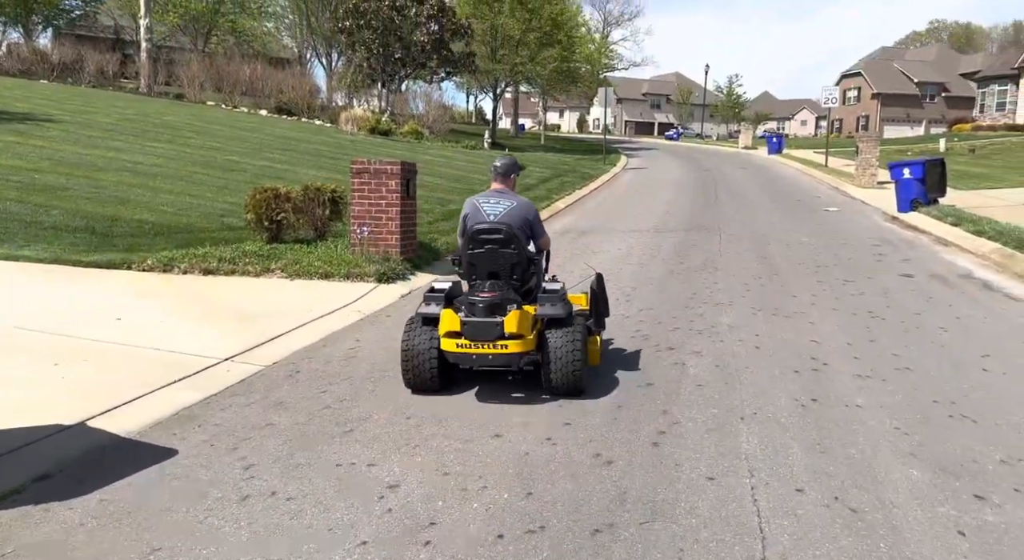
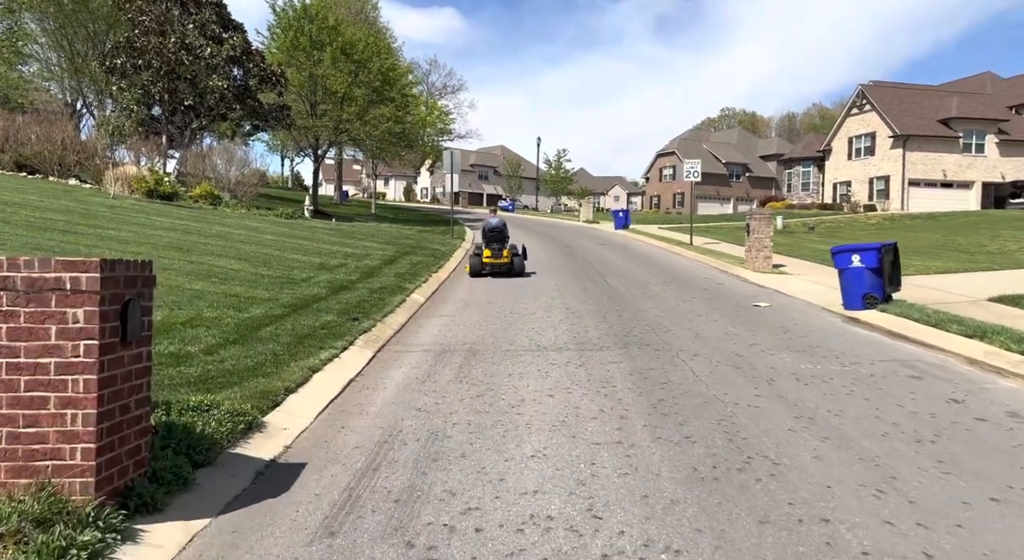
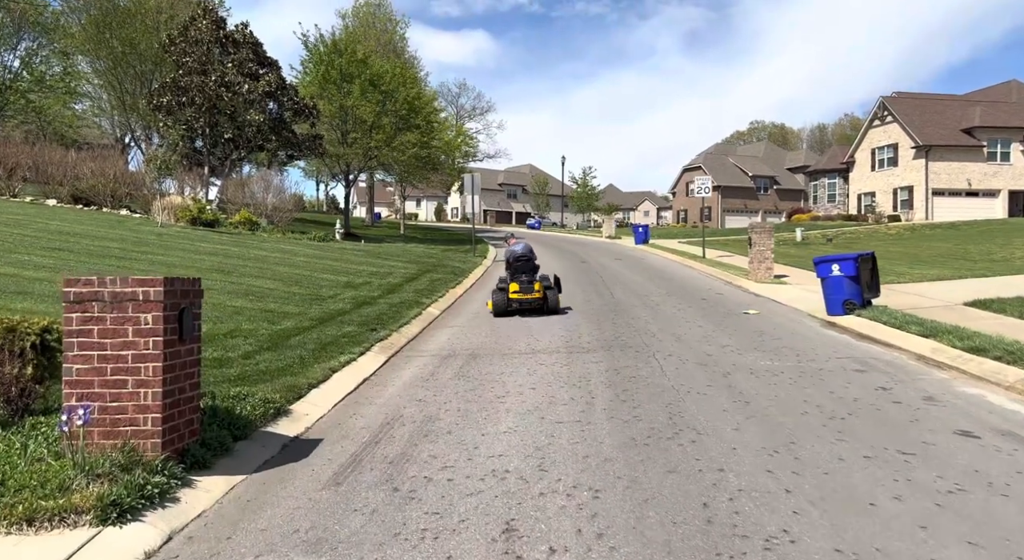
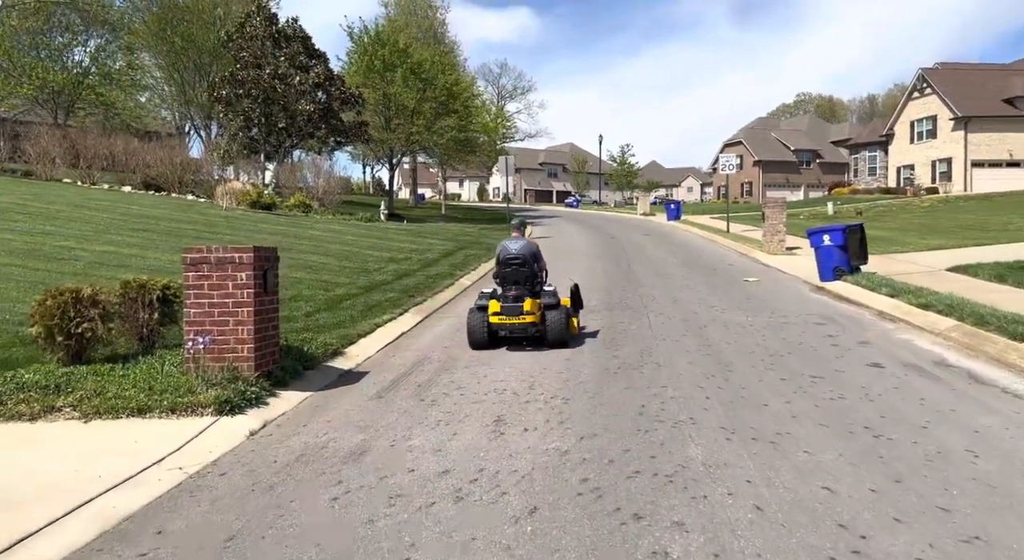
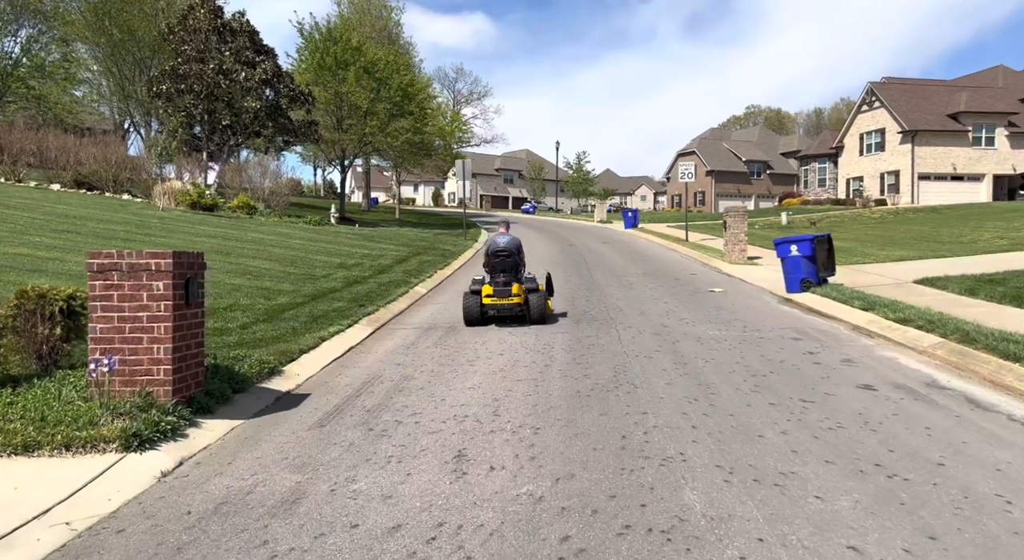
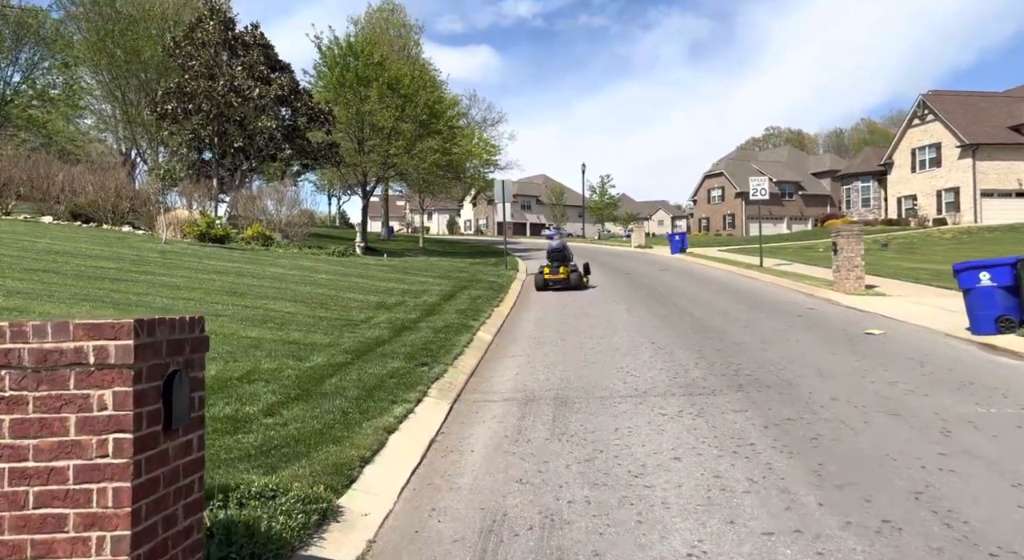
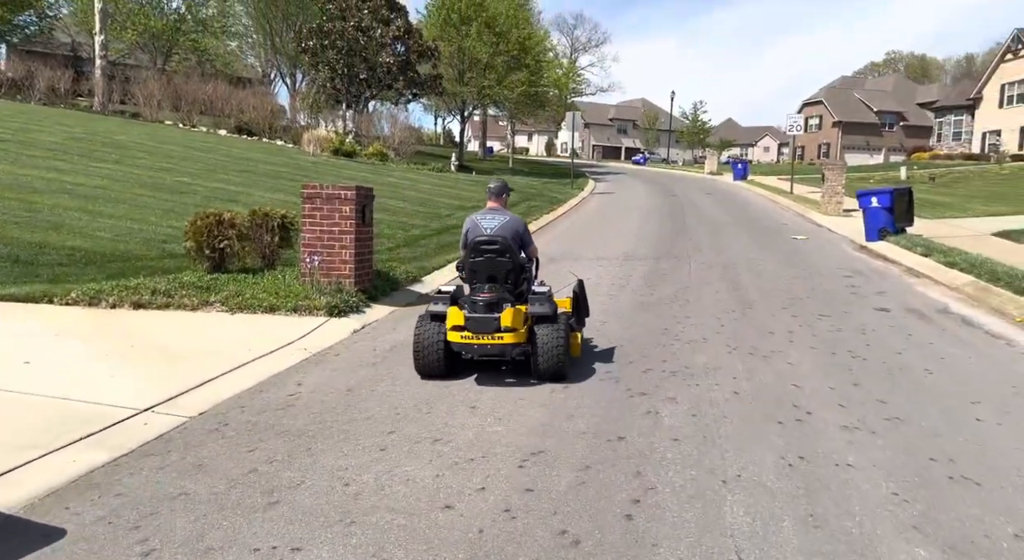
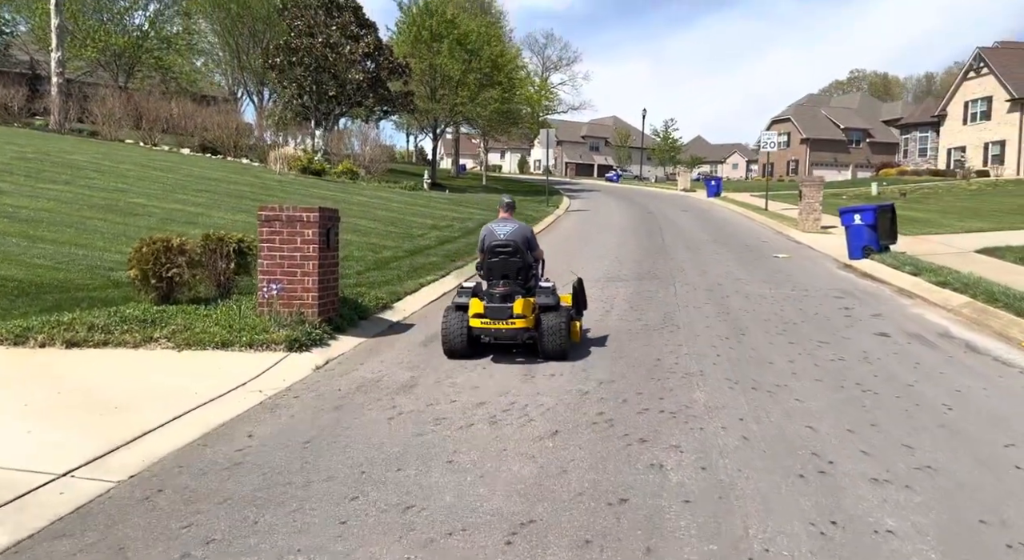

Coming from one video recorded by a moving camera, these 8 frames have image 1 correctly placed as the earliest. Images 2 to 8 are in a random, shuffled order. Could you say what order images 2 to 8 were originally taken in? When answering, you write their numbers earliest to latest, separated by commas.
7, 8, 4, 5, 3, 2, 6
